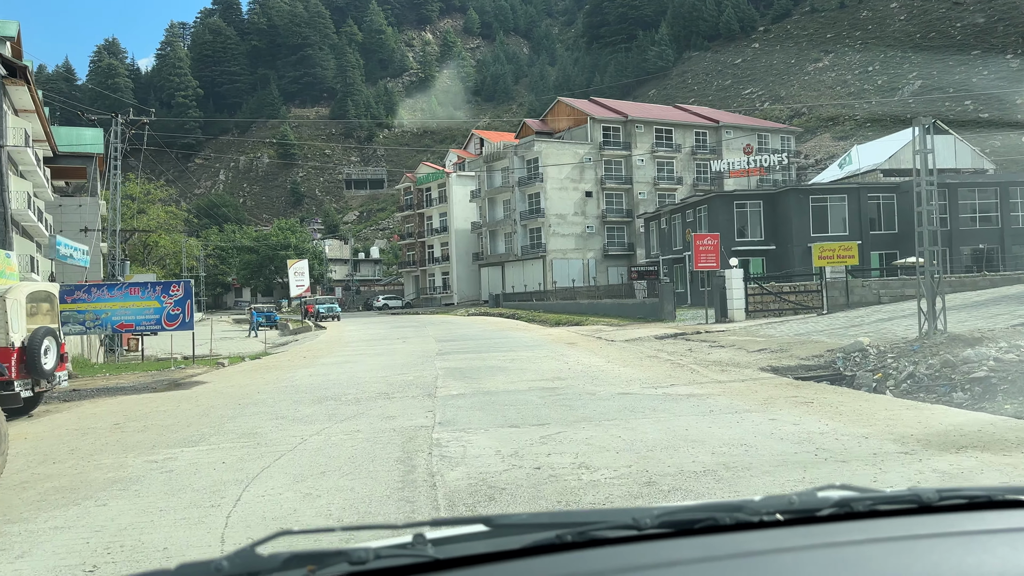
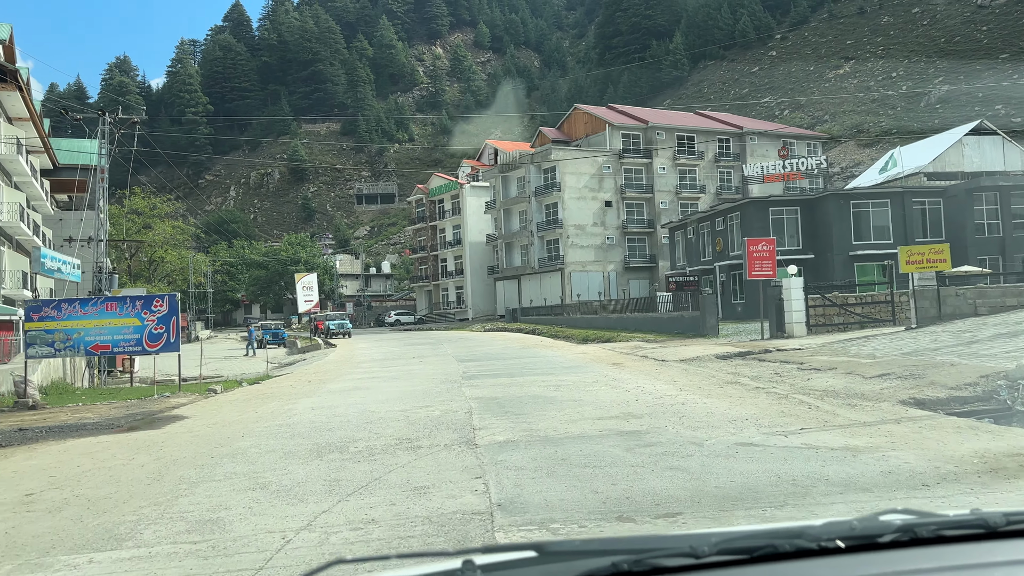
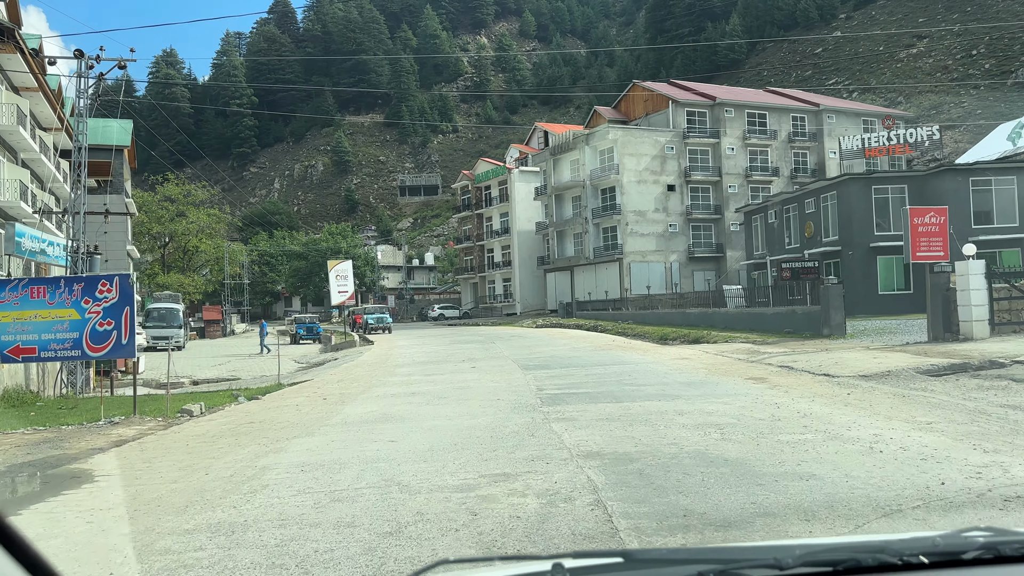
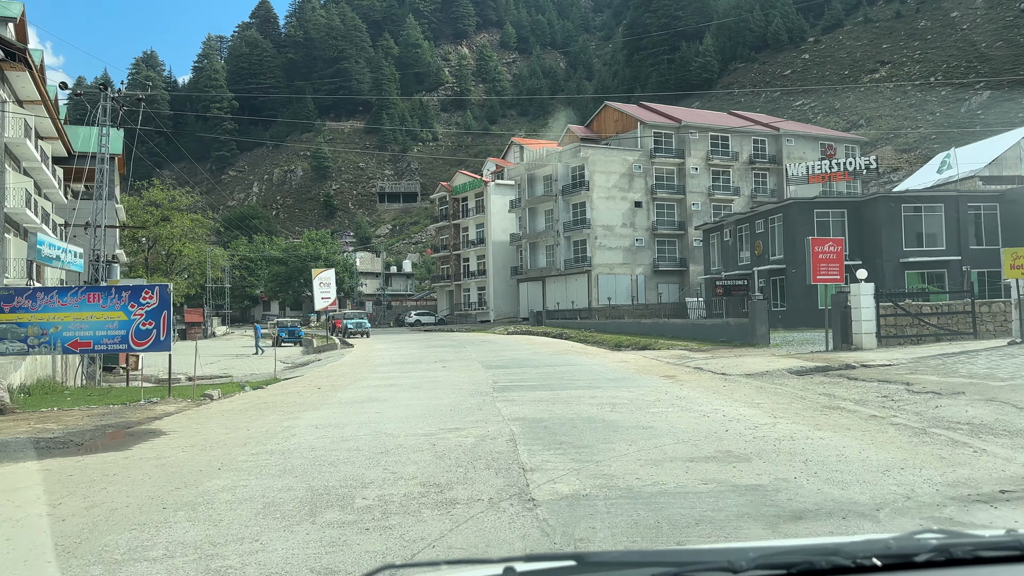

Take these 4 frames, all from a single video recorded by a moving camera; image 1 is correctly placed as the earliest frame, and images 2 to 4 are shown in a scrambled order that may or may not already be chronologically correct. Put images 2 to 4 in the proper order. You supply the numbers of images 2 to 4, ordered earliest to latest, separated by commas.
2, 4, 3
